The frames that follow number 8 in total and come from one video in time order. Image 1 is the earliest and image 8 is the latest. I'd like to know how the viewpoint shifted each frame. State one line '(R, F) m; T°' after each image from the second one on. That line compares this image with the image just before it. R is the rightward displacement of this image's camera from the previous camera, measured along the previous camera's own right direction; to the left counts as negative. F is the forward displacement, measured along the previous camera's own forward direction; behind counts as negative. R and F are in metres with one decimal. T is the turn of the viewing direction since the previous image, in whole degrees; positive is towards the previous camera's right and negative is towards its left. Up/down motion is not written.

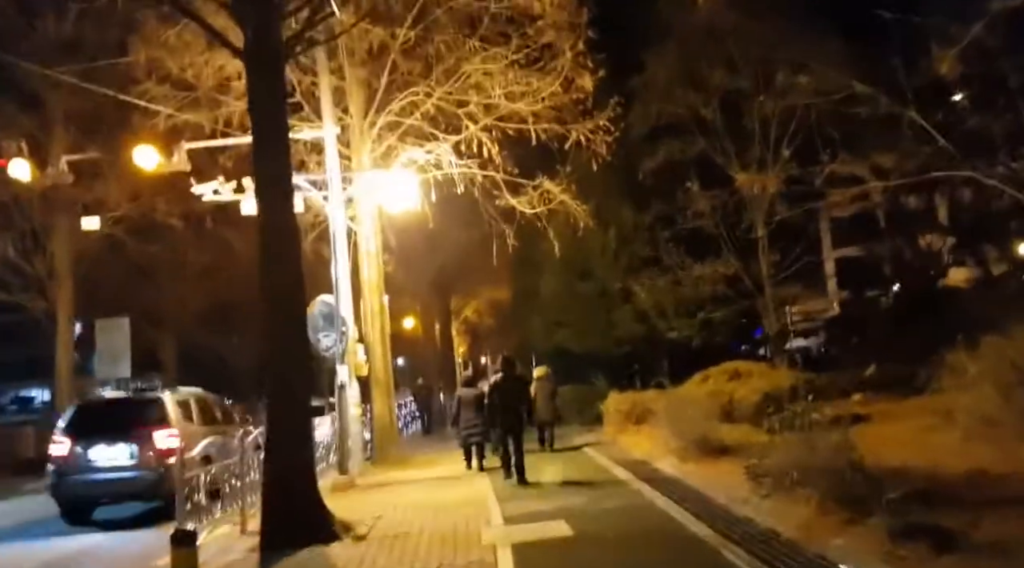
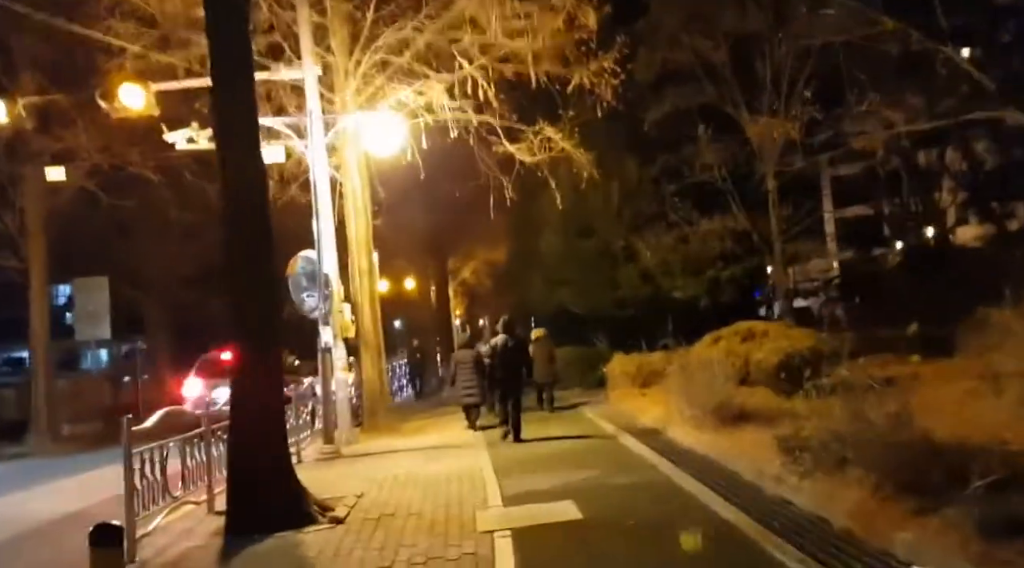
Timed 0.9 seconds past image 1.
(0.0, +1.4) m; 0°
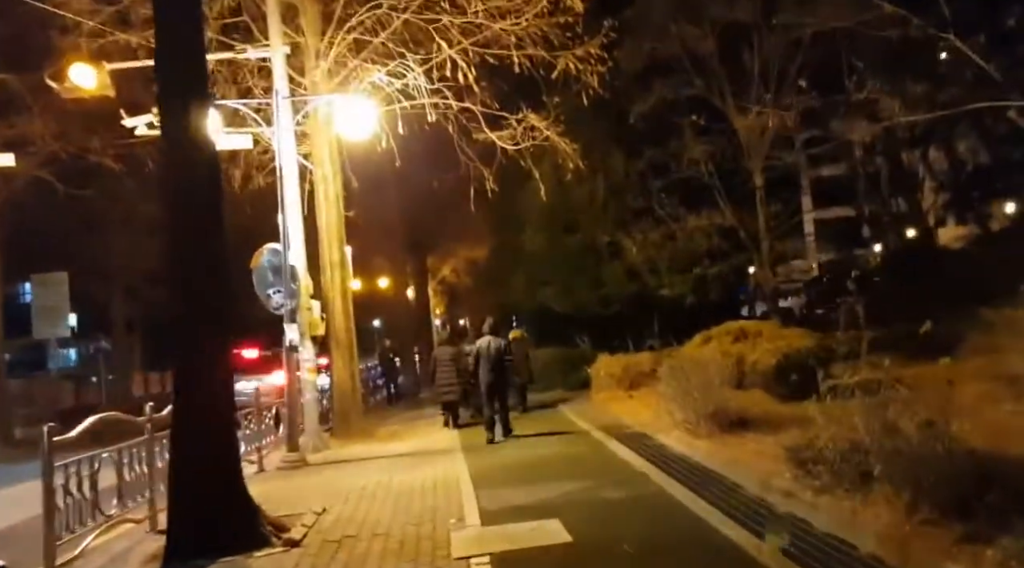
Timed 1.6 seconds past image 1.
(0.0, +1.1) m; +1°
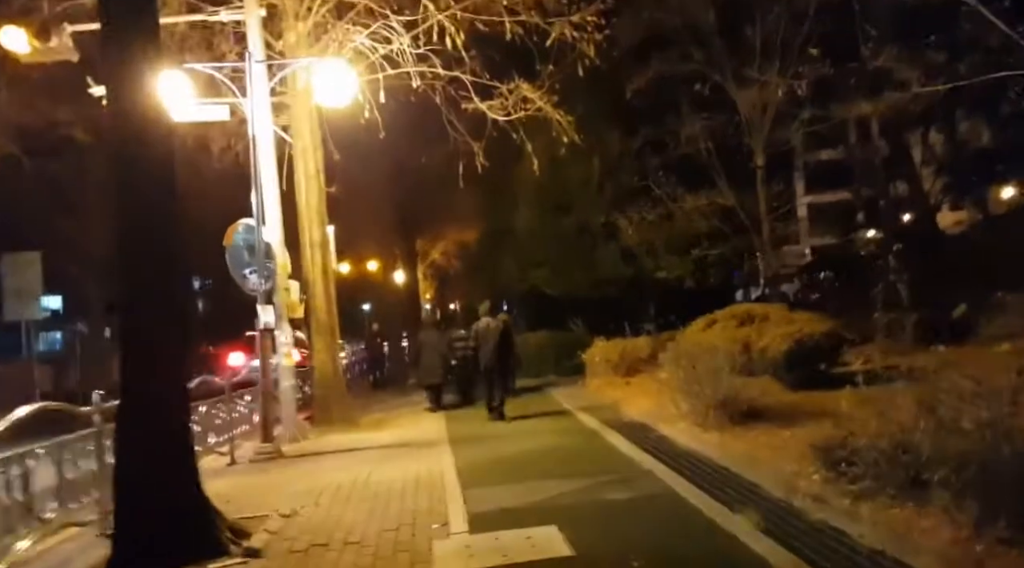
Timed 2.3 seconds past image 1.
(0.0, +1.1) m; +1°
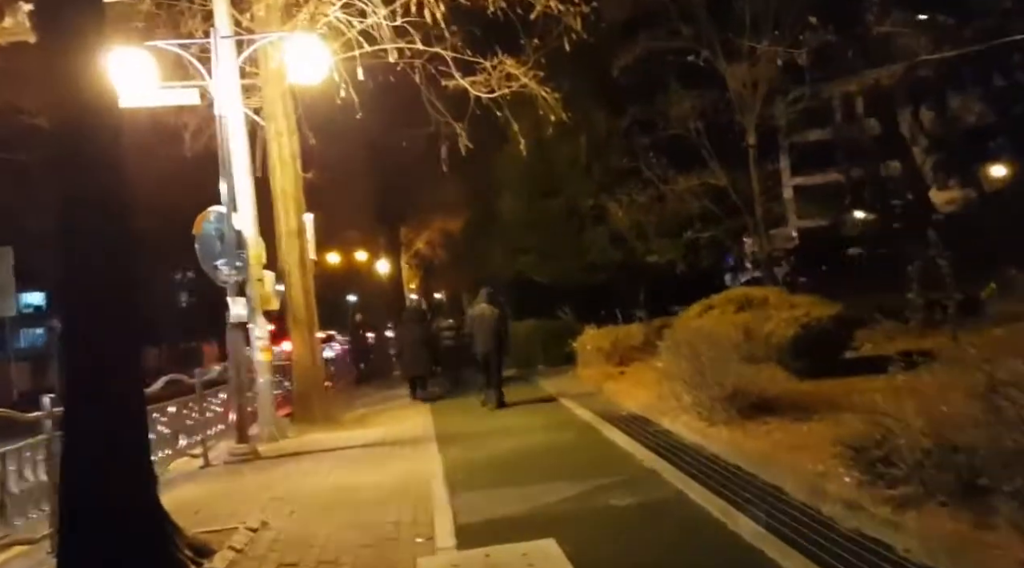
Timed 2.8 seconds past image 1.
(0.0, +0.8) m; +1°
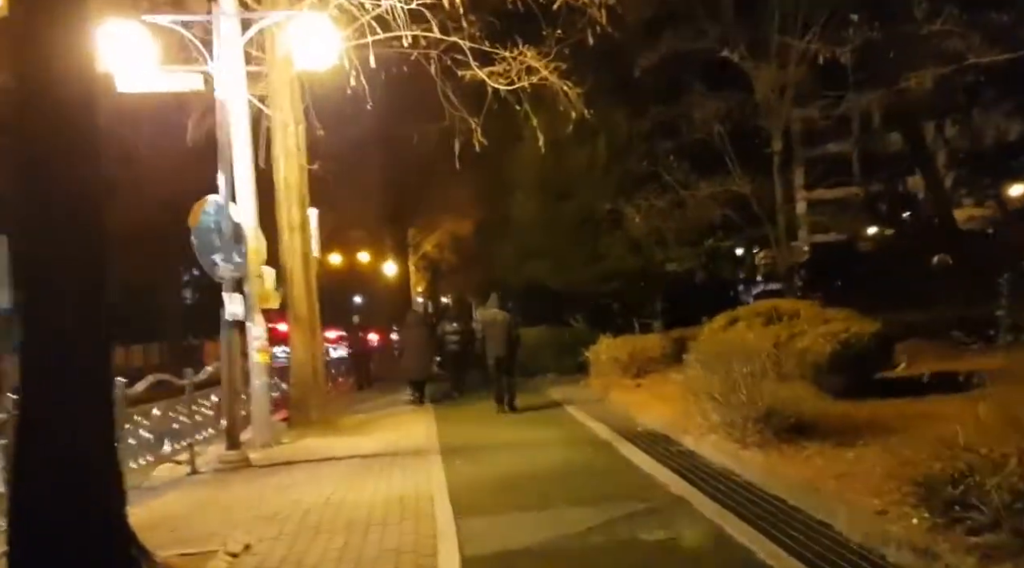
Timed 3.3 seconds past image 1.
(-0.1, +0.9) m; 0°
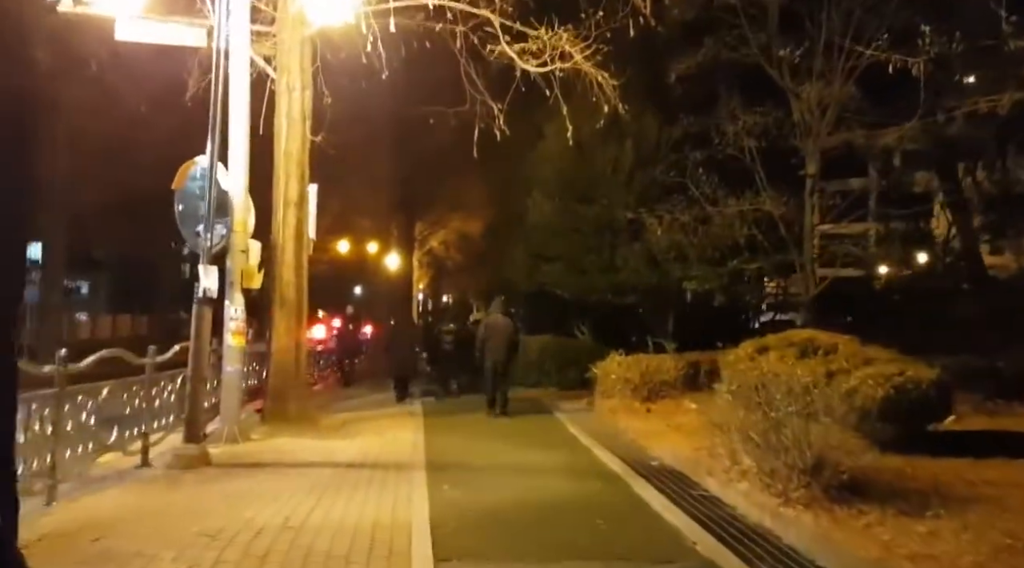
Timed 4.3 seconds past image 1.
(-0.1, +1.5) m; 0°
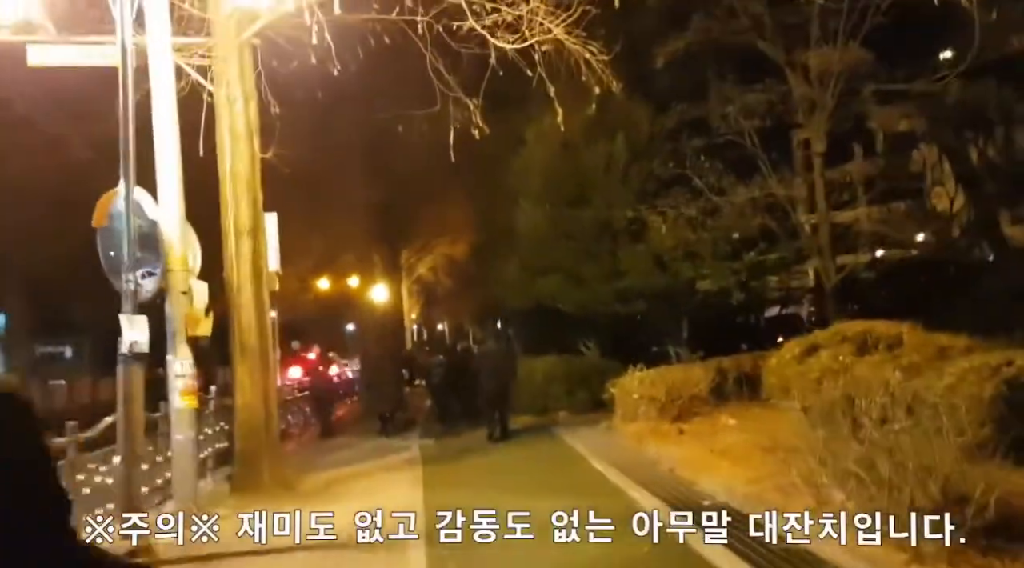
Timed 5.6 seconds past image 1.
(0.0, +2.1) m; 0°
